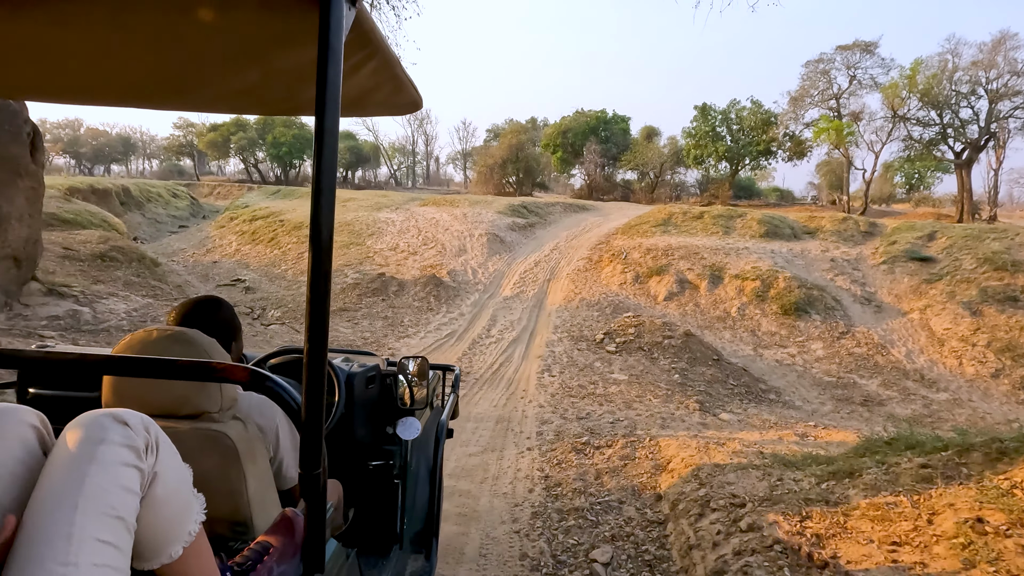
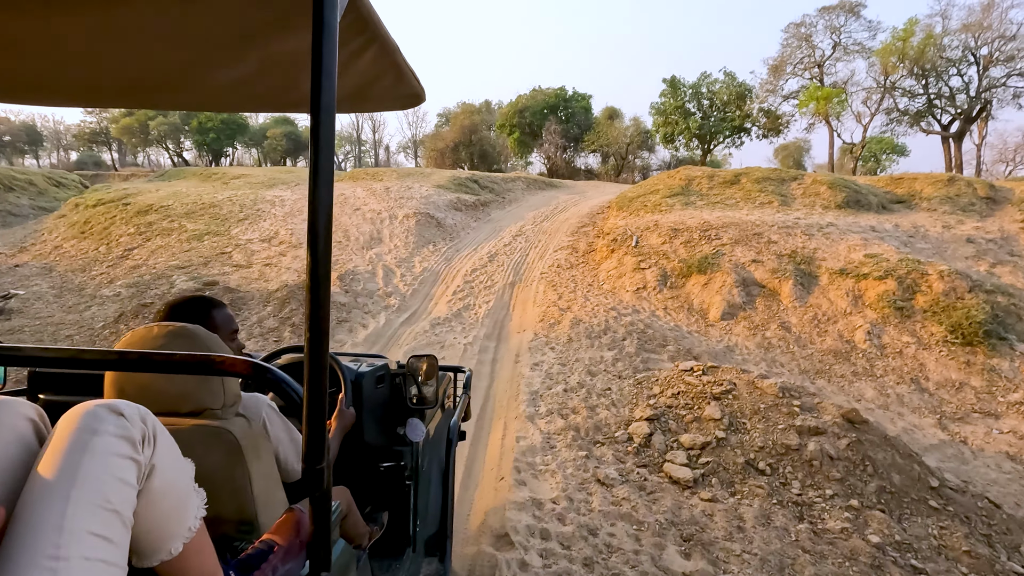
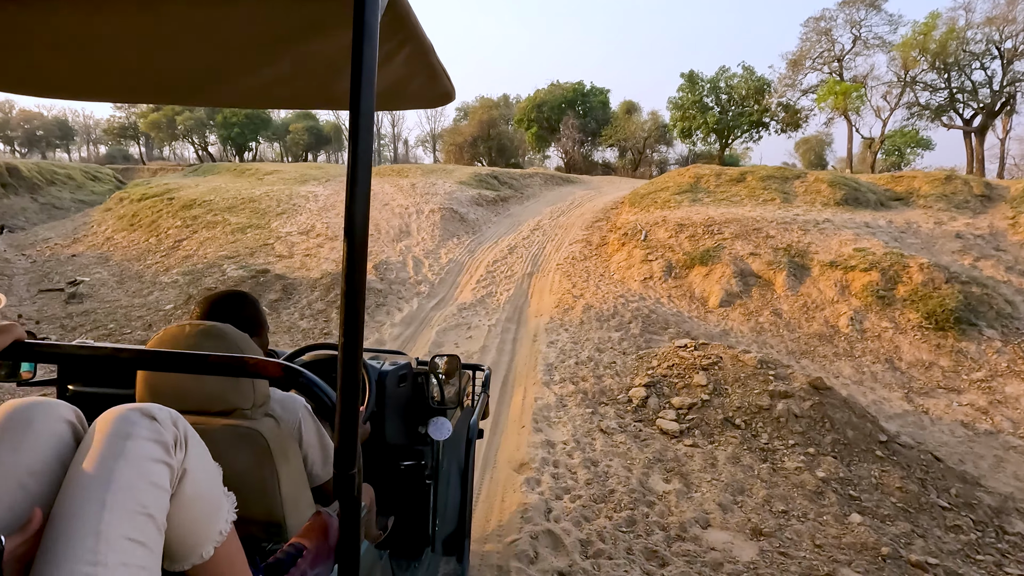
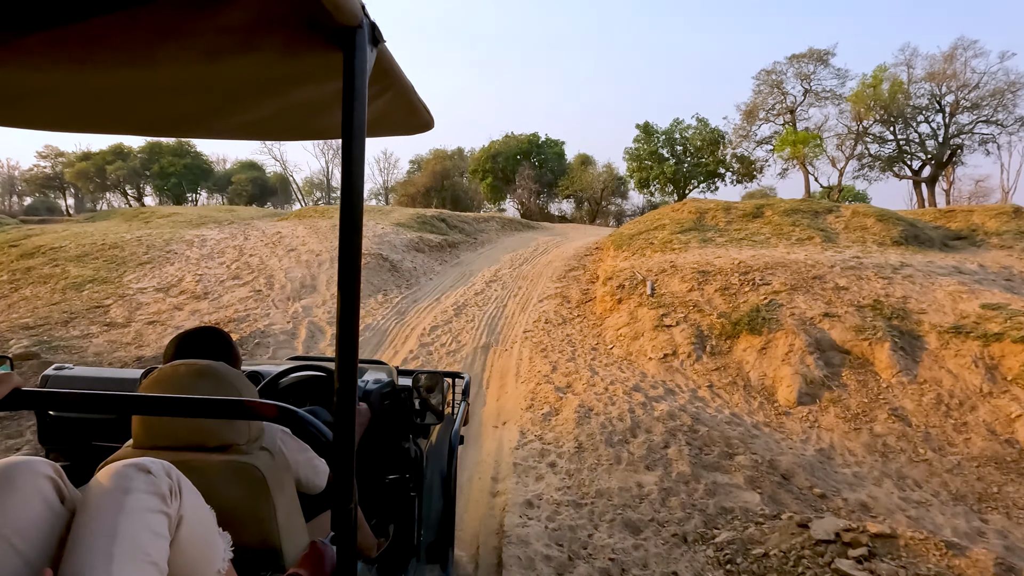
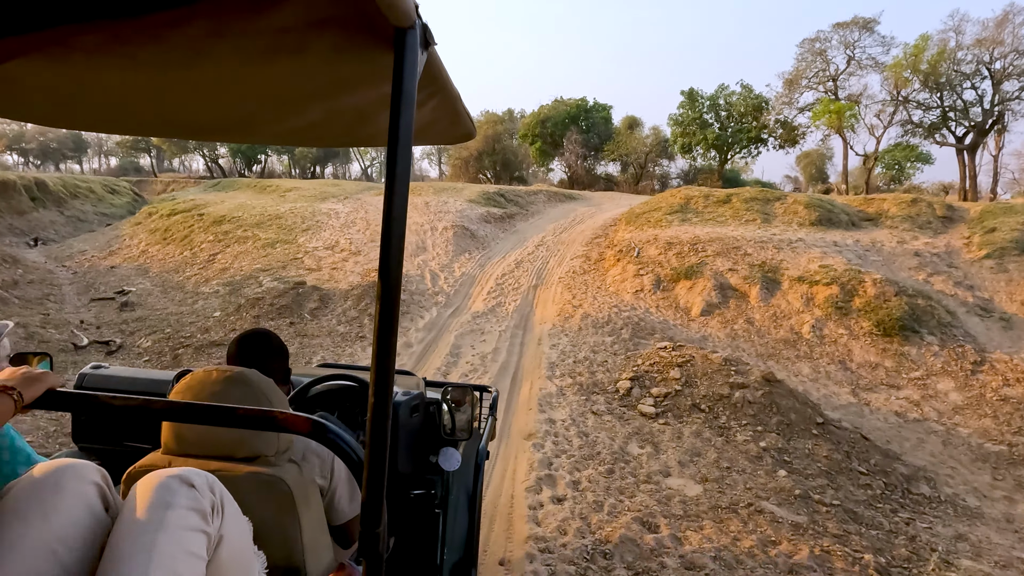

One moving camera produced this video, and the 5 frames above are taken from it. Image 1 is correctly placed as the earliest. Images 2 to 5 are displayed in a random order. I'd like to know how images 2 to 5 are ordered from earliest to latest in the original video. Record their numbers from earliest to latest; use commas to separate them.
5, 3, 2, 4
